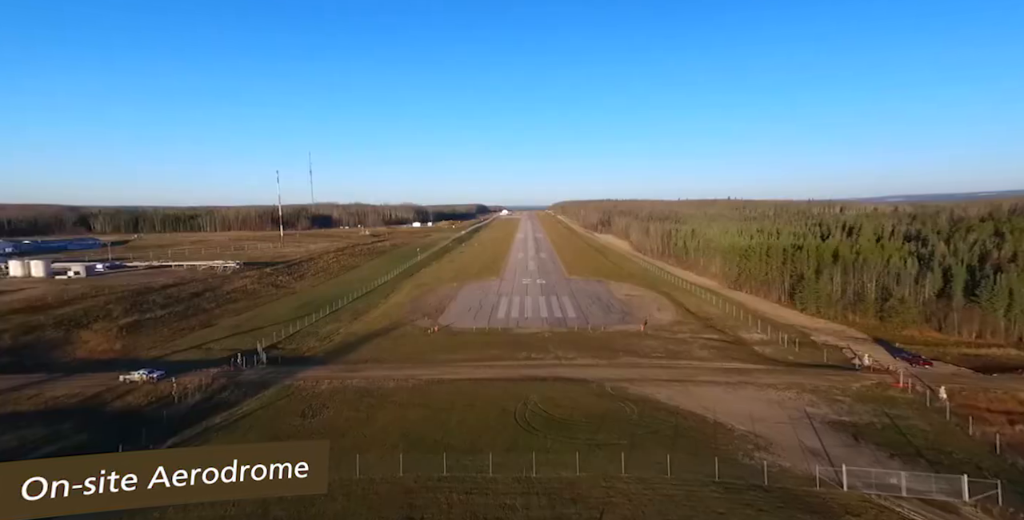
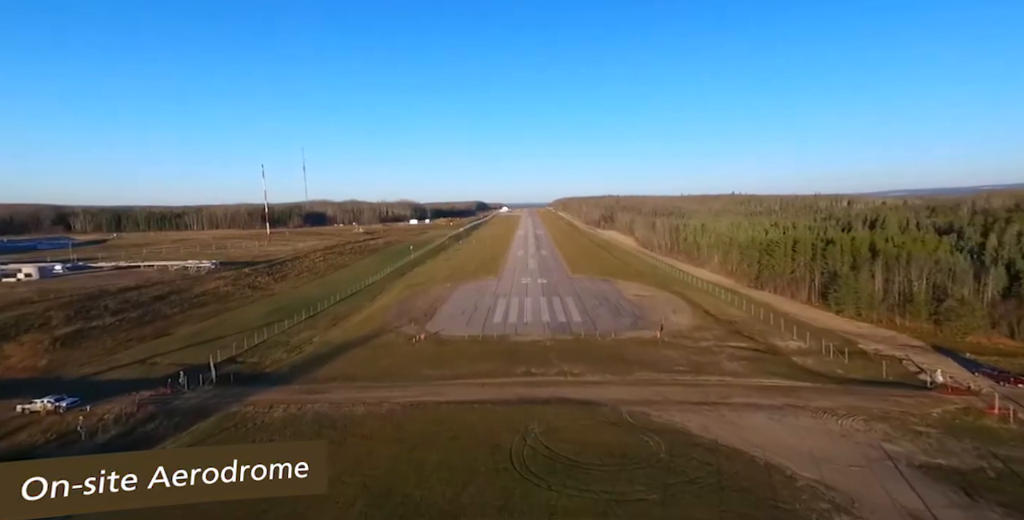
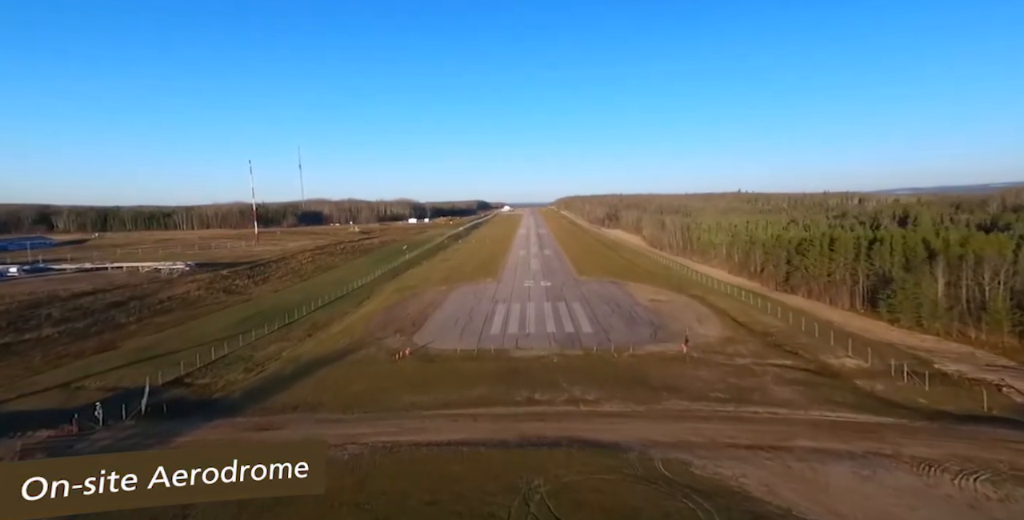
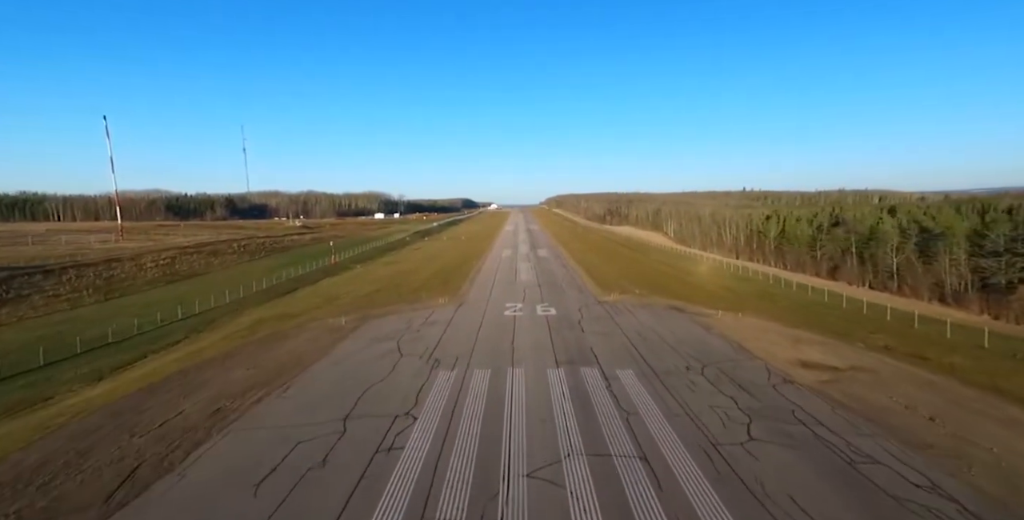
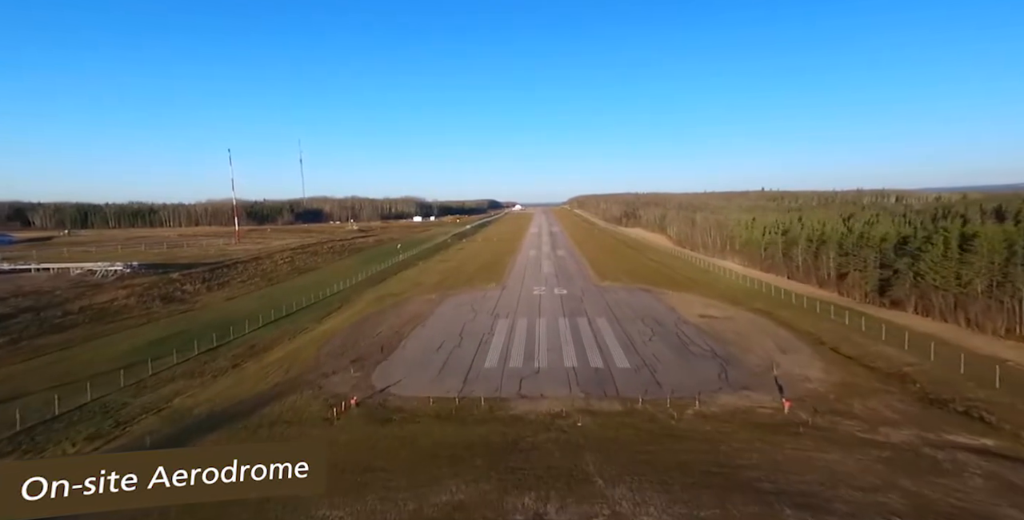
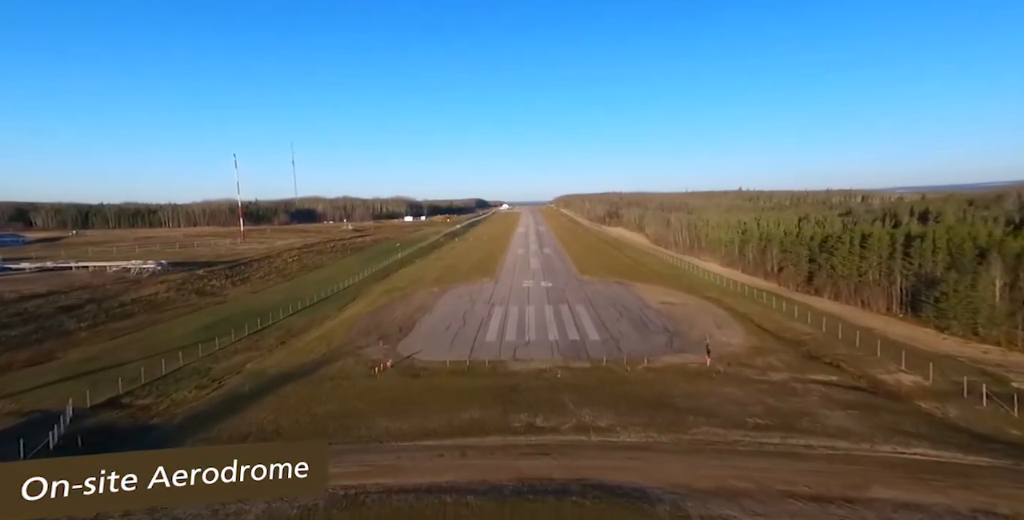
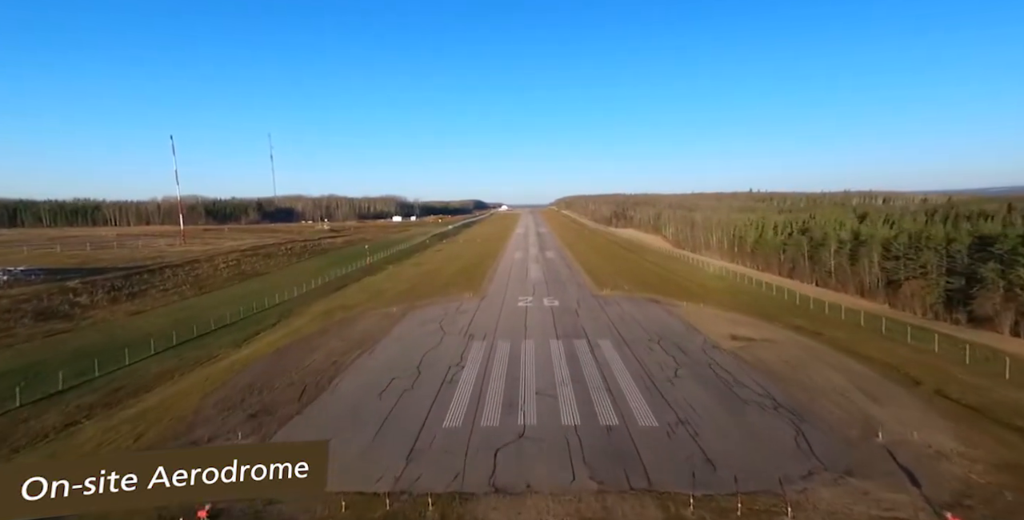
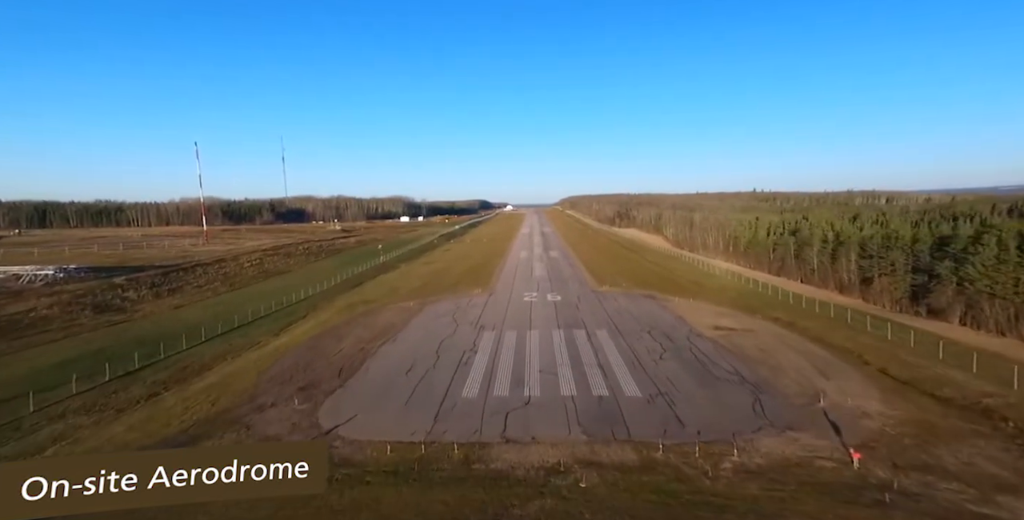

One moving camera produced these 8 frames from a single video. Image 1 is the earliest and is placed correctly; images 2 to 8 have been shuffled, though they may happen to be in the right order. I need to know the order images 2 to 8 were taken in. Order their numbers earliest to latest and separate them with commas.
2, 3, 6, 5, 8, 7, 4
